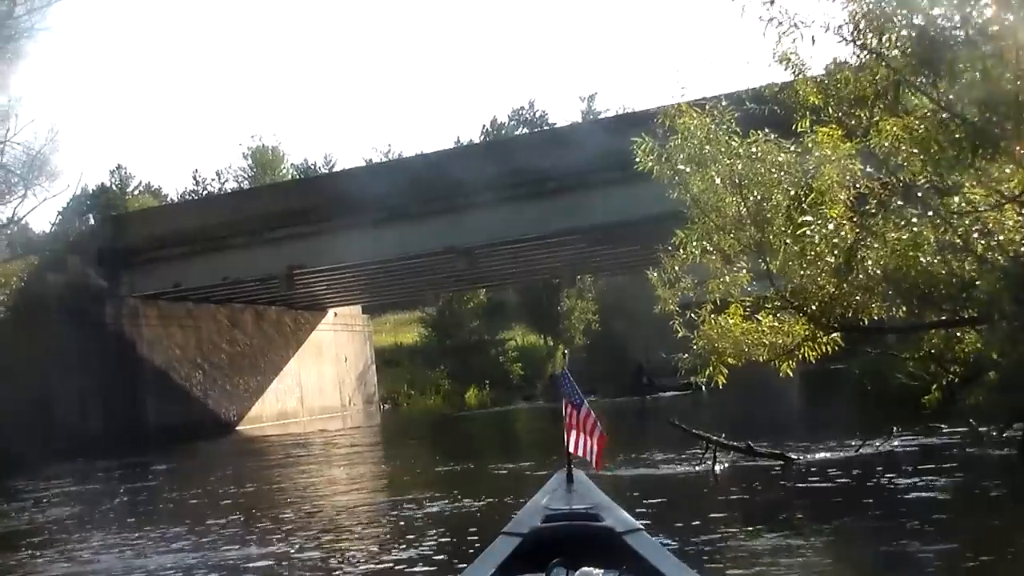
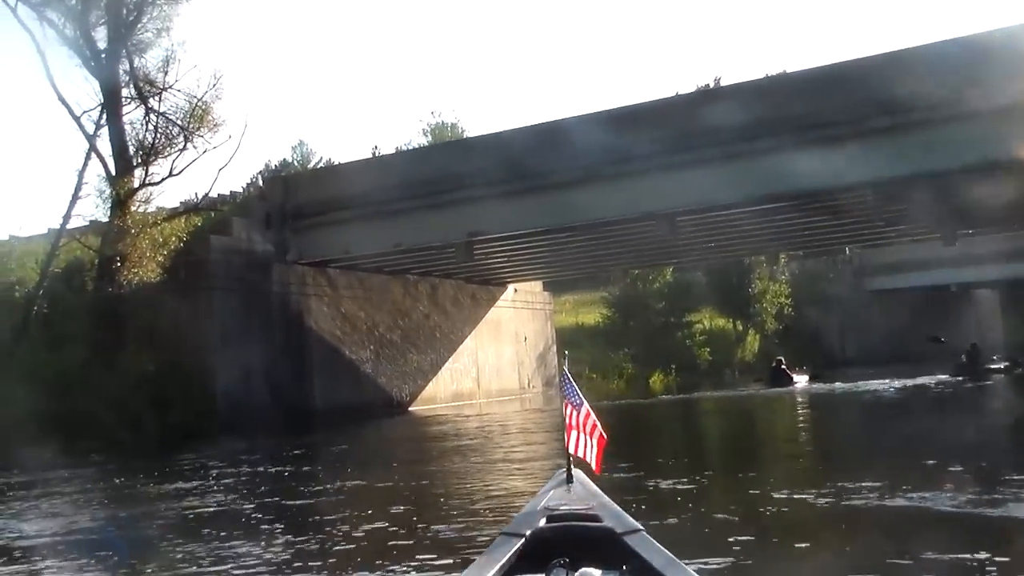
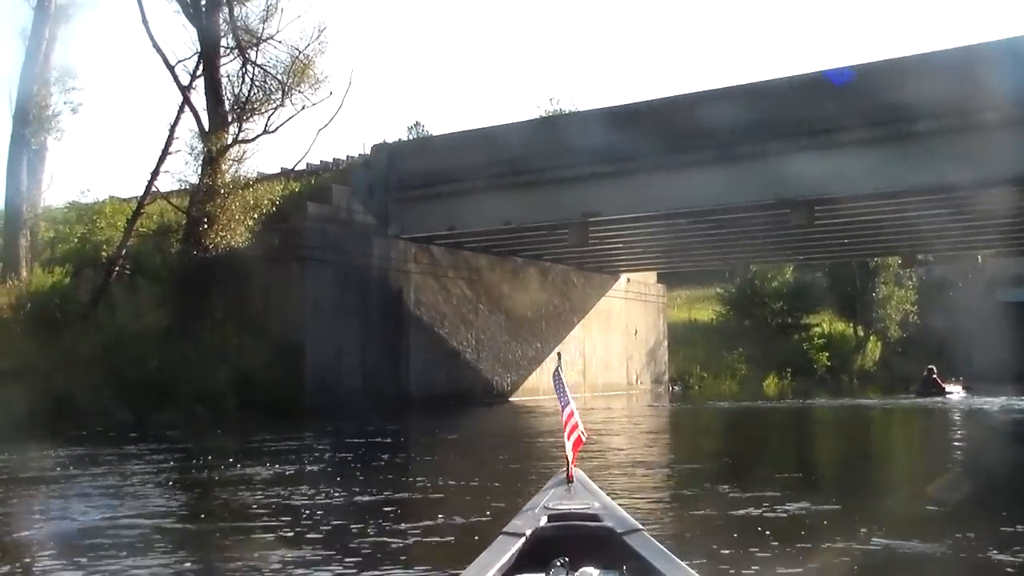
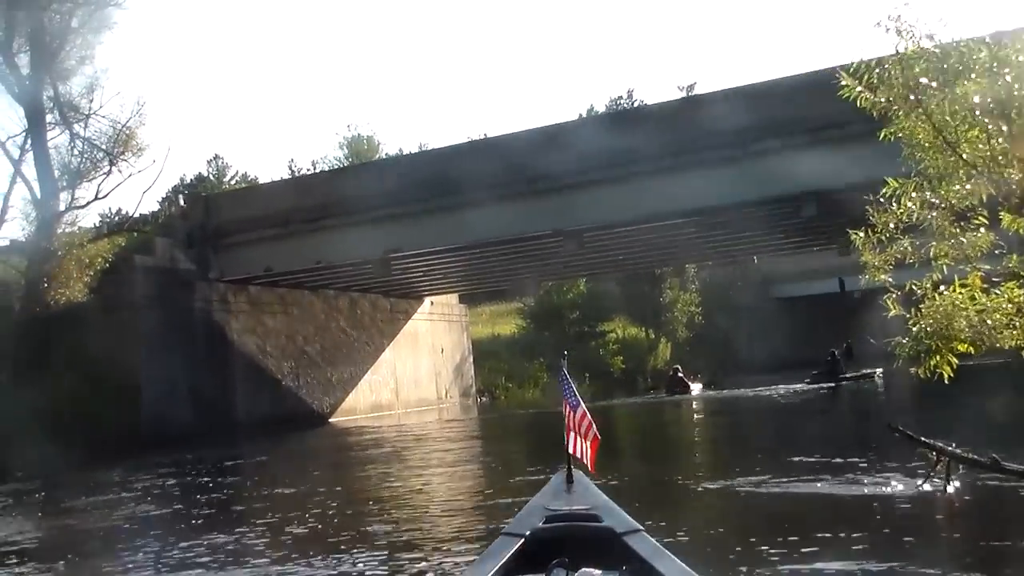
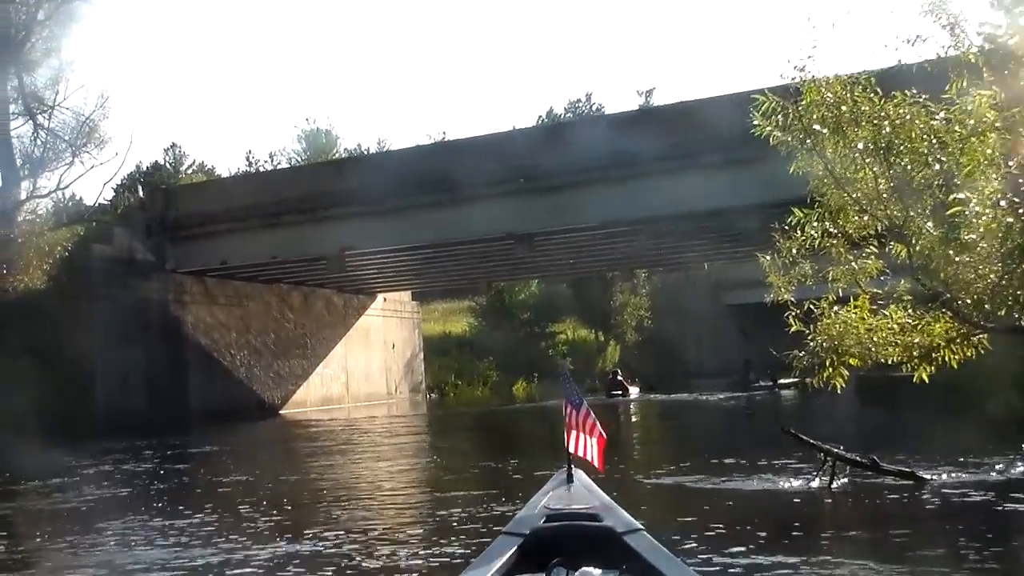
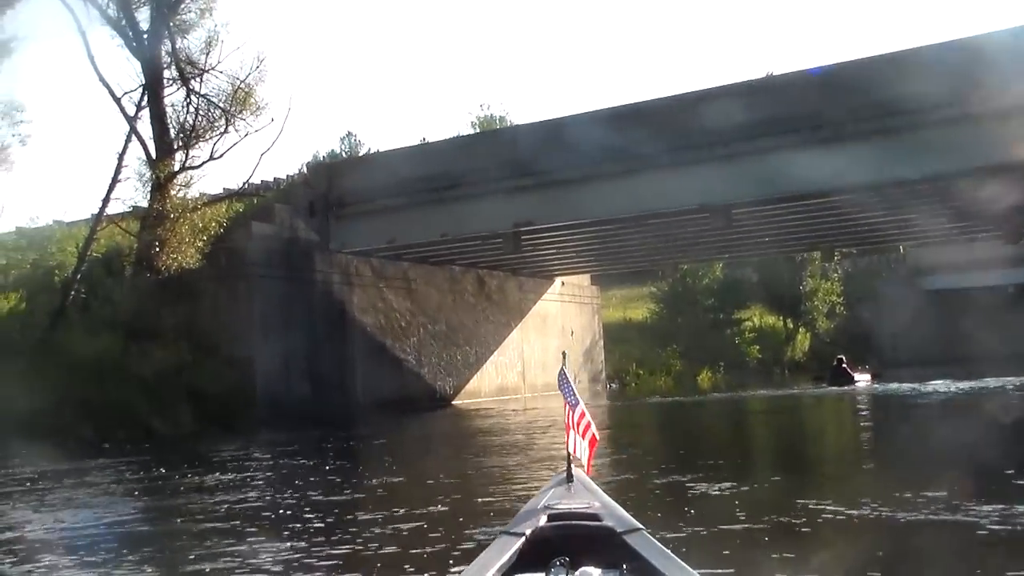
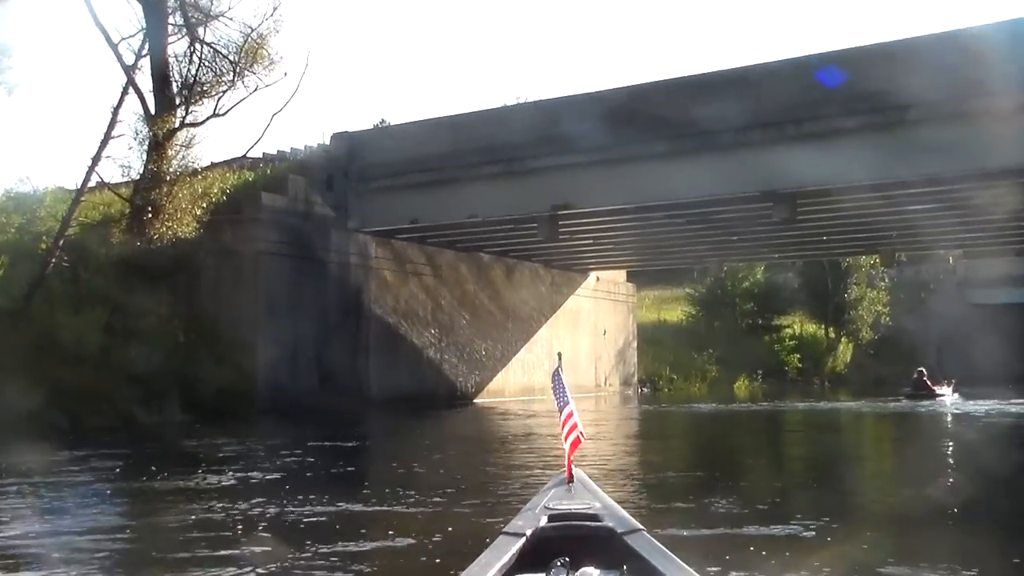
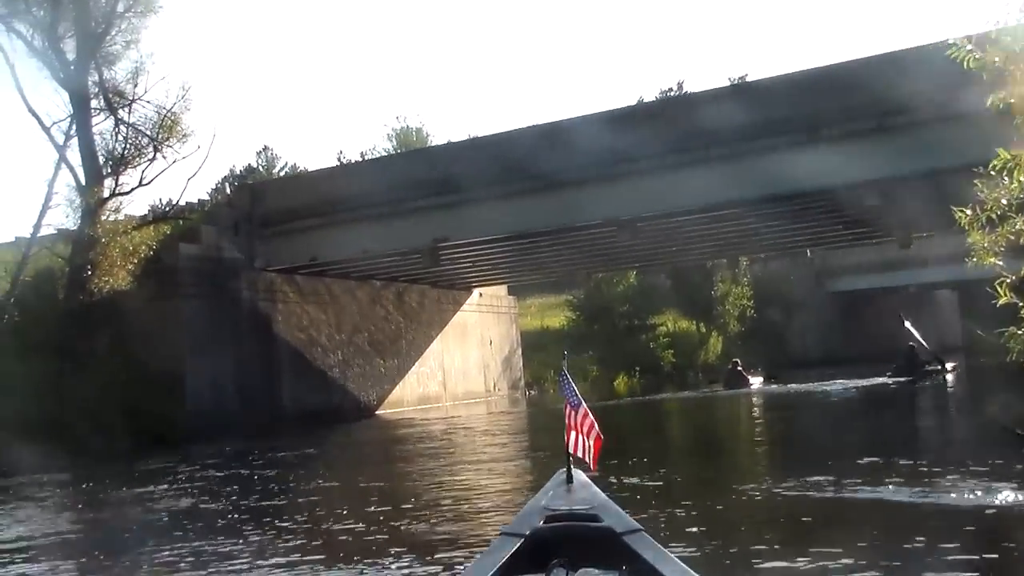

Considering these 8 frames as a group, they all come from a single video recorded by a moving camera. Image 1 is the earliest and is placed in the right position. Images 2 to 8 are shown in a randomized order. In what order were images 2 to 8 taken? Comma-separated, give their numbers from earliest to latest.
5, 4, 8, 2, 6, 3, 7
